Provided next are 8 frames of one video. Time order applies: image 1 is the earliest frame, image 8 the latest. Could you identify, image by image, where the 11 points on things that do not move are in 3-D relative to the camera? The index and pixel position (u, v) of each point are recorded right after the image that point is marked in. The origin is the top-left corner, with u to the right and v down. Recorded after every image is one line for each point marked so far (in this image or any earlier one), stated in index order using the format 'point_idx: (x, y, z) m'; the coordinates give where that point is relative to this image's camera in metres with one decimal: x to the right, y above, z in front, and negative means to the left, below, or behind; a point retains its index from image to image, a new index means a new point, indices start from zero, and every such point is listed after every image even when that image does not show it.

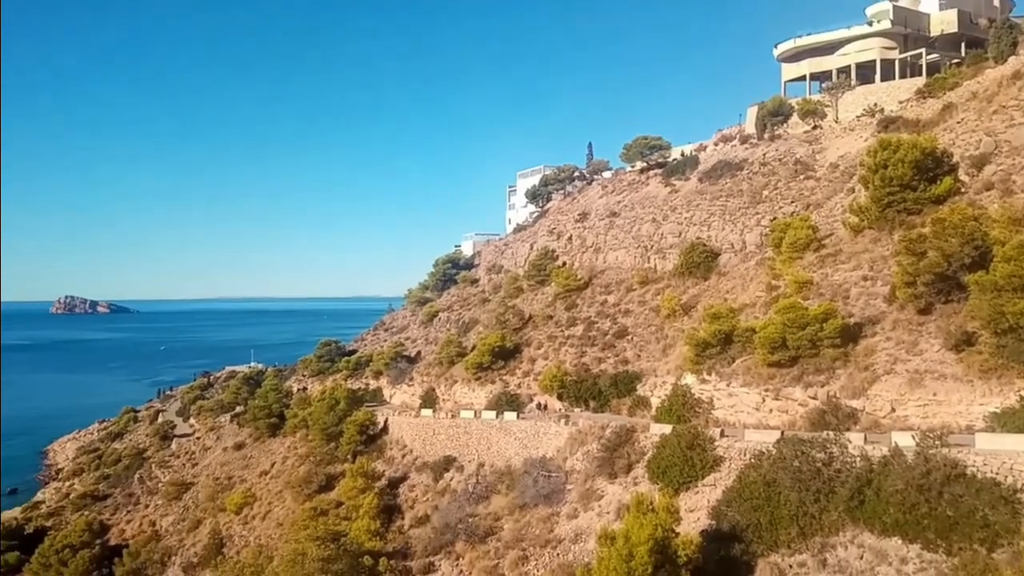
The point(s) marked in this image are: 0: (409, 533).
0: (-2.7, -6.6, +19.4) m
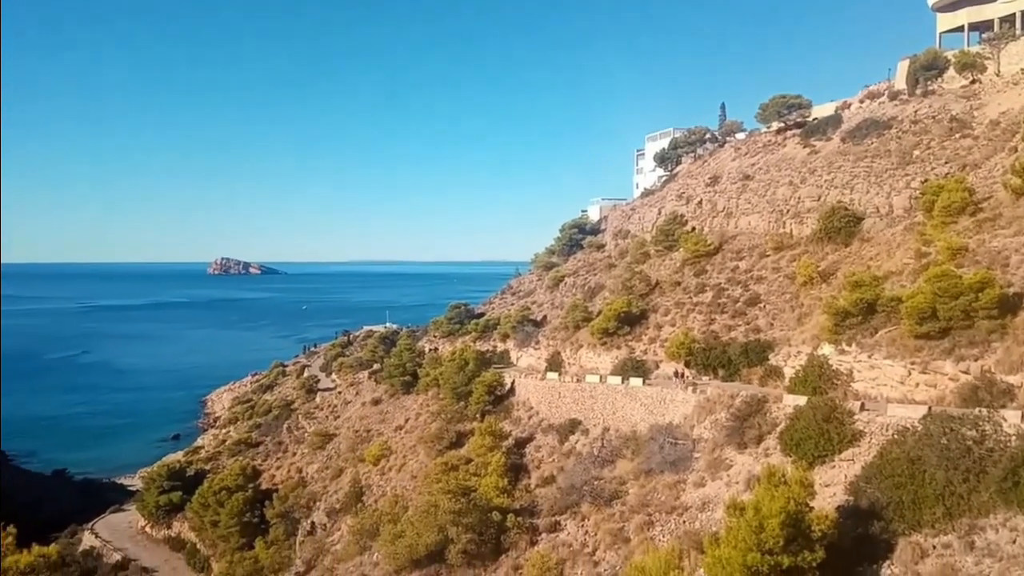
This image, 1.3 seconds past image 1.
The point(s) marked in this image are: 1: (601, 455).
0: (+0.7, -5.7, +19.9) m
1: (+2.4, -4.6, +19.6) m
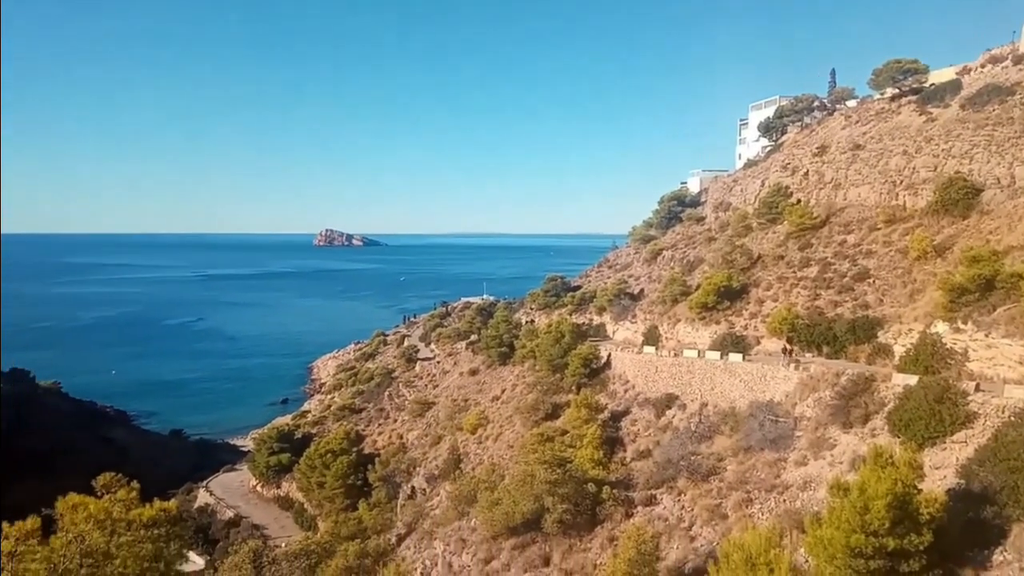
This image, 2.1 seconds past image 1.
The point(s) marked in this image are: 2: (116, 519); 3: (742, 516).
0: (+3.3, -4.9, +20.0) m
1: (+5.0, -3.9, +19.4) m
2: (-8.5, -5.0, +15.4) m
3: (+5.2, -5.2, +16.4) m
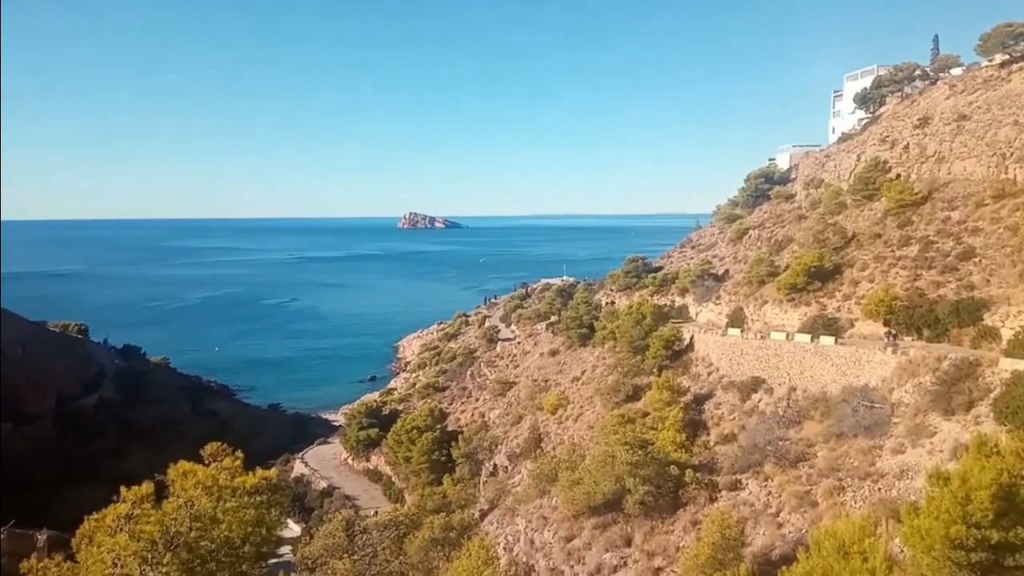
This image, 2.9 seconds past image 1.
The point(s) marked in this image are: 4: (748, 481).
0: (+5.6, -4.4, +19.6) m
1: (+7.2, -3.4, +18.9) m
2: (-6.7, -4.5, +16.4) m
3: (+7.0, -4.8, +15.9) m
4: (+5.9, -4.9, +18.0) m
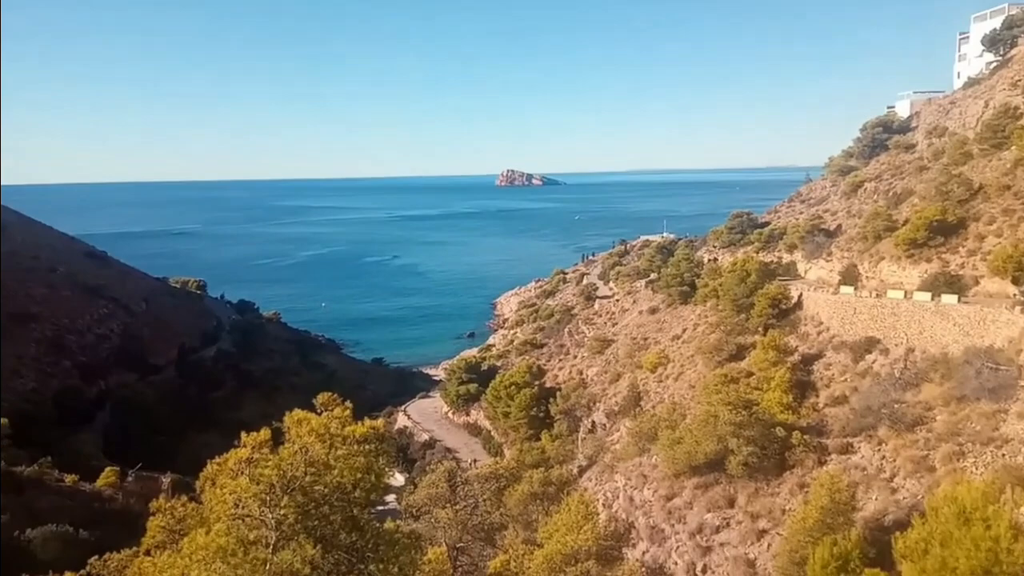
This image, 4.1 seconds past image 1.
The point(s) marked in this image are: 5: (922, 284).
0: (+8.2, -3.2, +18.9) m
1: (+9.8, -2.3, +18.0) m
2: (-4.3, -3.5, +16.9) m
3: (+9.3, -3.8, +15.1) m
4: (+8.4, -3.8, +17.3) m
5: (+11.3, +0.1, +19.9) m
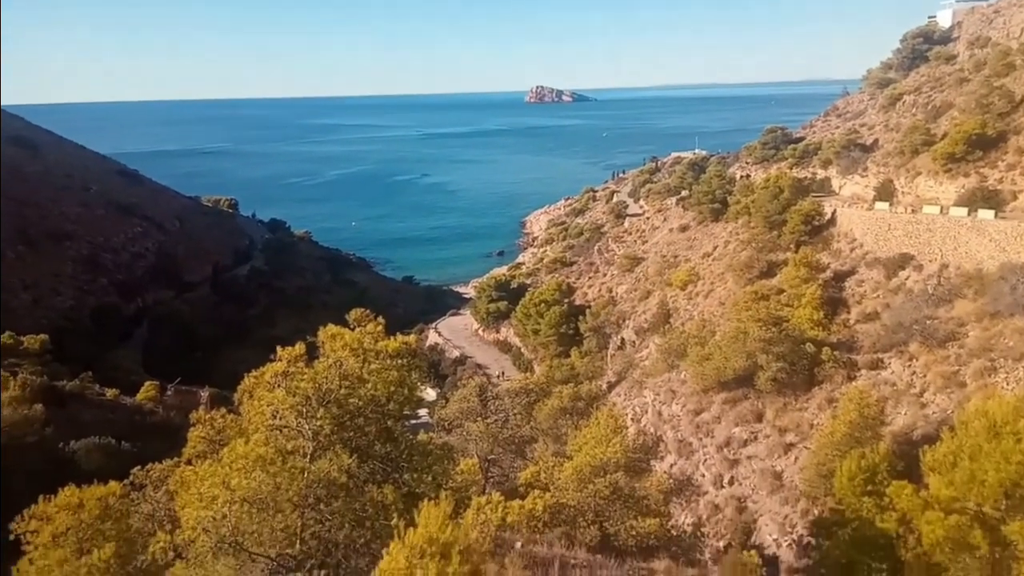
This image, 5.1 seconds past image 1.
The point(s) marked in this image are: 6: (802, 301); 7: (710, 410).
0: (+9.0, -1.0, +18.9) m
1: (+10.5, -0.1, +17.9) m
2: (-3.5, -1.4, +17.2) m
3: (+10.1, -1.8, +15.1) m
4: (+9.2, -1.7, +17.3) m
5: (+12.1, +2.3, +19.7) m
6: (+8.0, -0.4, +20.0) m
7: (+5.3, -3.3, +19.3) m
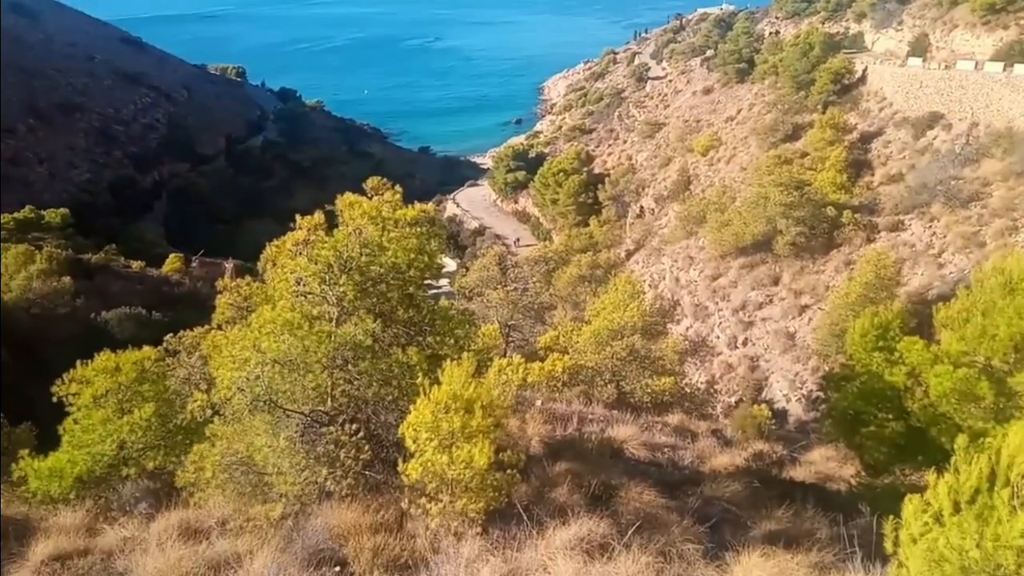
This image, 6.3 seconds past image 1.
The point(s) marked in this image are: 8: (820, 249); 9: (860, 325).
0: (+9.5, +2.5, +18.7) m
1: (+11.0, +3.3, +17.5) m
2: (-3.1, +1.8, +17.2) m
3: (+10.5, +1.2, +15.1) m
4: (+9.6, +1.7, +17.2) m
5: (+12.6, +6.0, +18.9) m
6: (+8.5, +3.3, +19.7) m
7: (+5.8, +0.3, +19.5) m
8: (+7.8, +1.0, +18.2) m
9: (+6.6, -0.6, +13.6) m
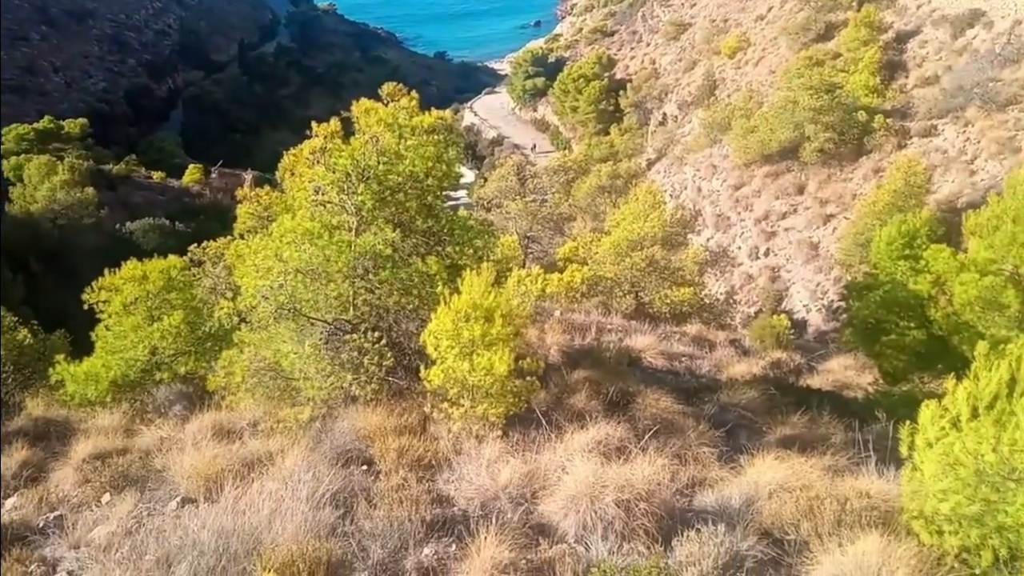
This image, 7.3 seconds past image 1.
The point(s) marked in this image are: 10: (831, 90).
0: (+10.0, +4.9, +18.1) m
1: (+11.5, +5.5, +16.8) m
2: (-2.6, +4.0, +17.0) m
3: (+10.9, +3.1, +14.6) m
4: (+10.1, +3.8, +16.7) m
5: (+13.1, +8.3, +17.8) m
6: (+9.1, +5.8, +19.0) m
7: (+6.4, +2.8, +19.2) m
8: (+8.3, +3.3, +17.7) m
9: (+7.0, +1.2, +13.4) m
10: (+8.2, +5.1, +18.5) m
